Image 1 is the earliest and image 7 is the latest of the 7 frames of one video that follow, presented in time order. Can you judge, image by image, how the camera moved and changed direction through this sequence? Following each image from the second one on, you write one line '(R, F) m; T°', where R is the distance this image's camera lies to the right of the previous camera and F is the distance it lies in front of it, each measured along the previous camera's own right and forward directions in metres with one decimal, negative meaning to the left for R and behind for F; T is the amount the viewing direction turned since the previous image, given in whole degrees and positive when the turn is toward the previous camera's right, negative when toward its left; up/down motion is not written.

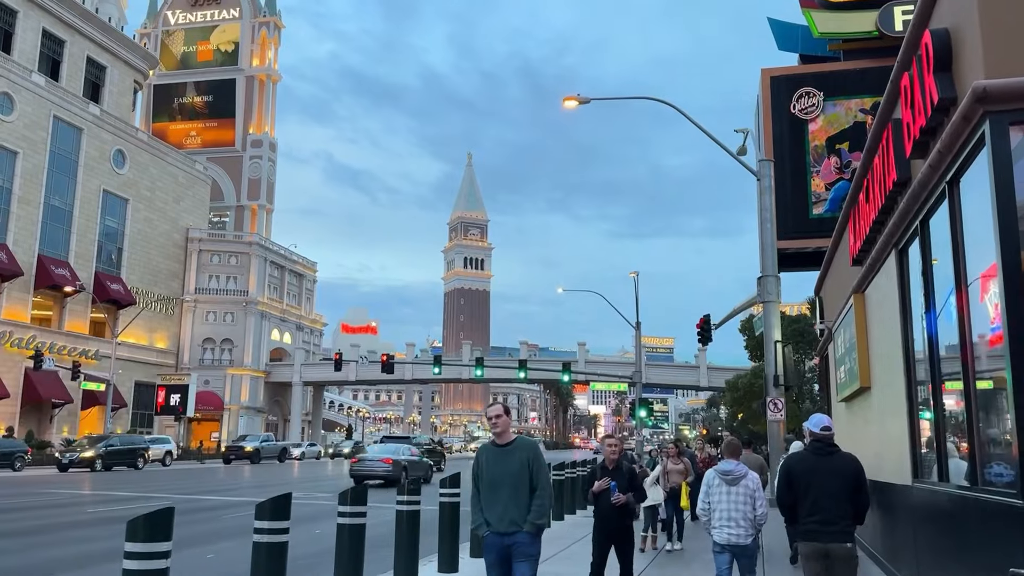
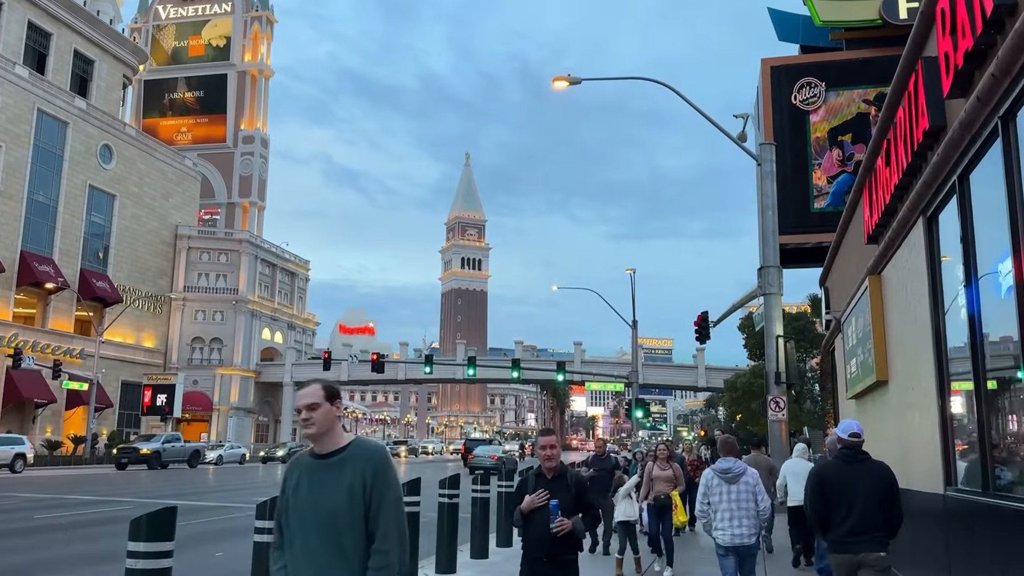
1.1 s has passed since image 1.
(+0.3, +1.2) m; 0°
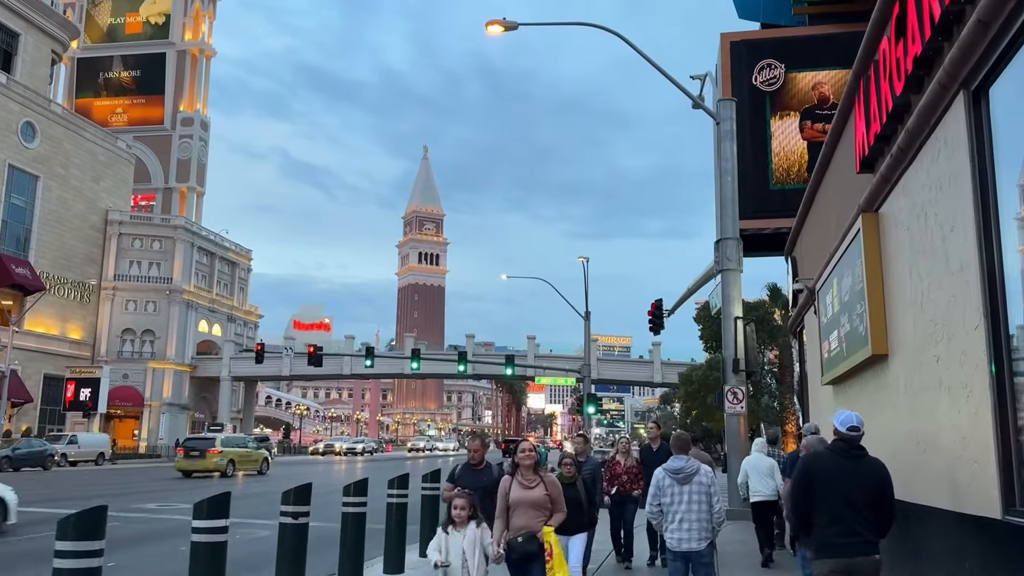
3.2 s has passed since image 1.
(+0.8, +2.6) m; +3°
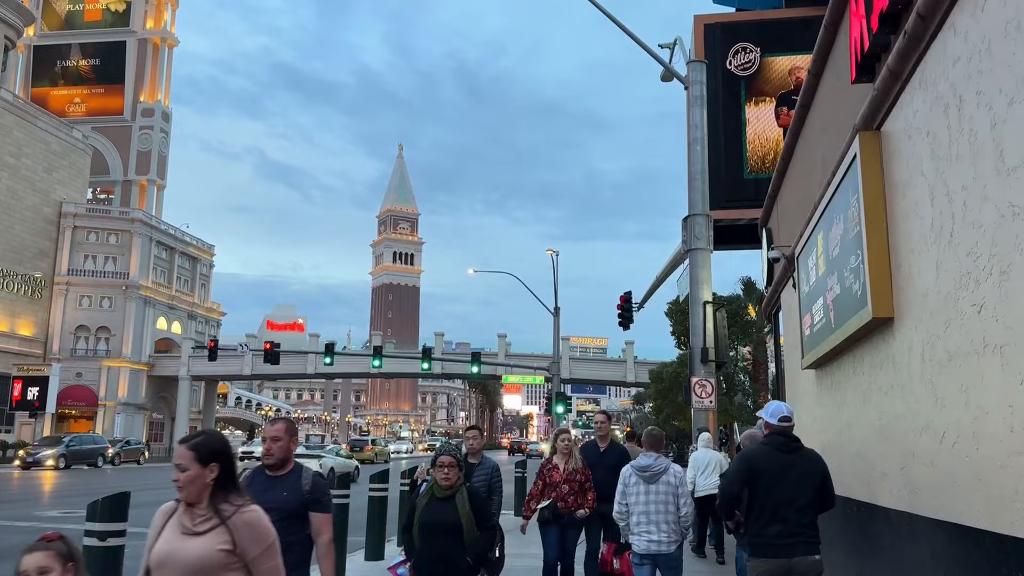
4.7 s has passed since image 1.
(+0.6, +1.7) m; +2°
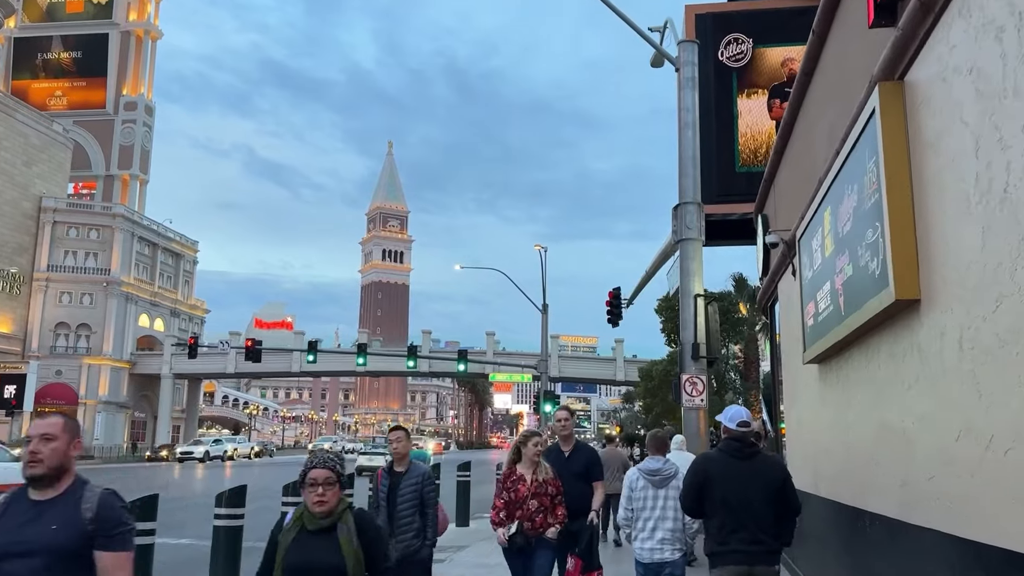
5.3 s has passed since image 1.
(+0.2, +0.8) m; +1°
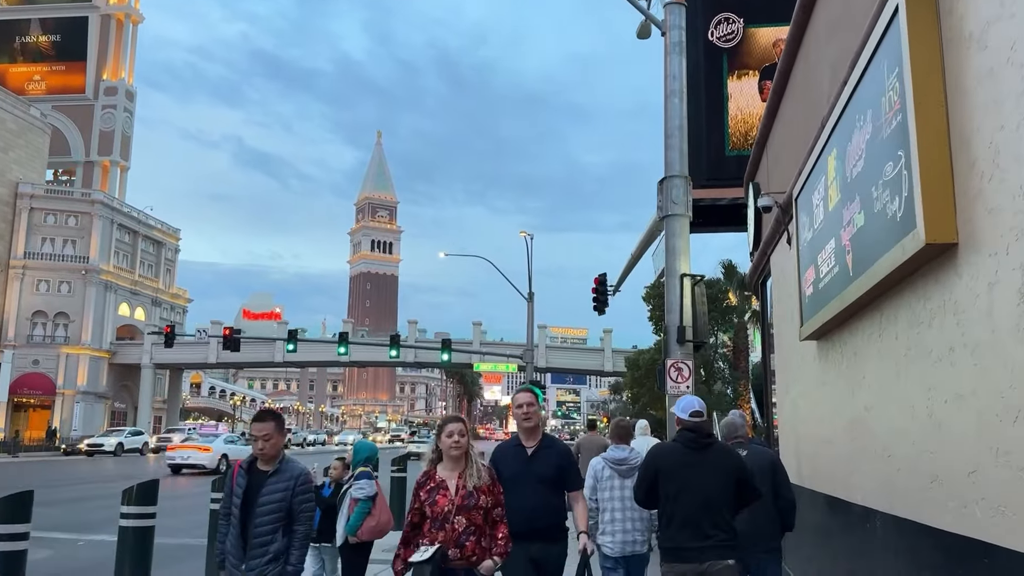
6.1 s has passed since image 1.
(+0.3, +0.9) m; +1°
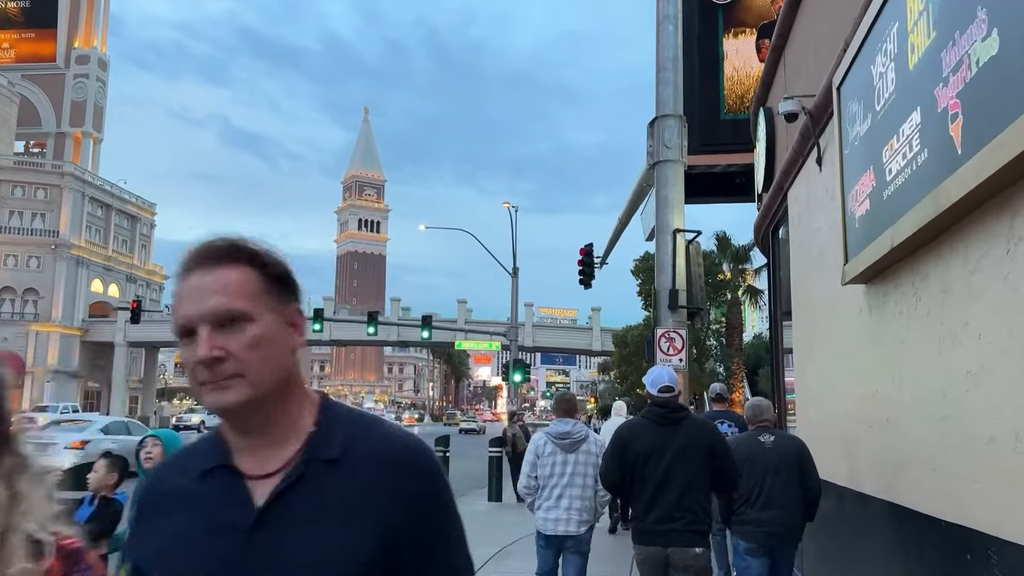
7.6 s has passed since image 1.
(+0.3, +1.7) m; +1°
